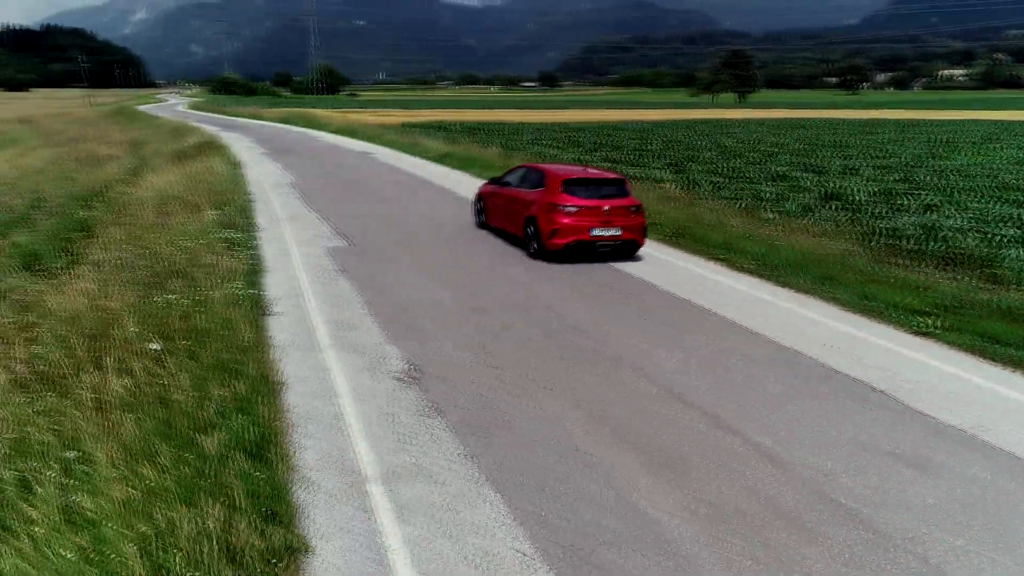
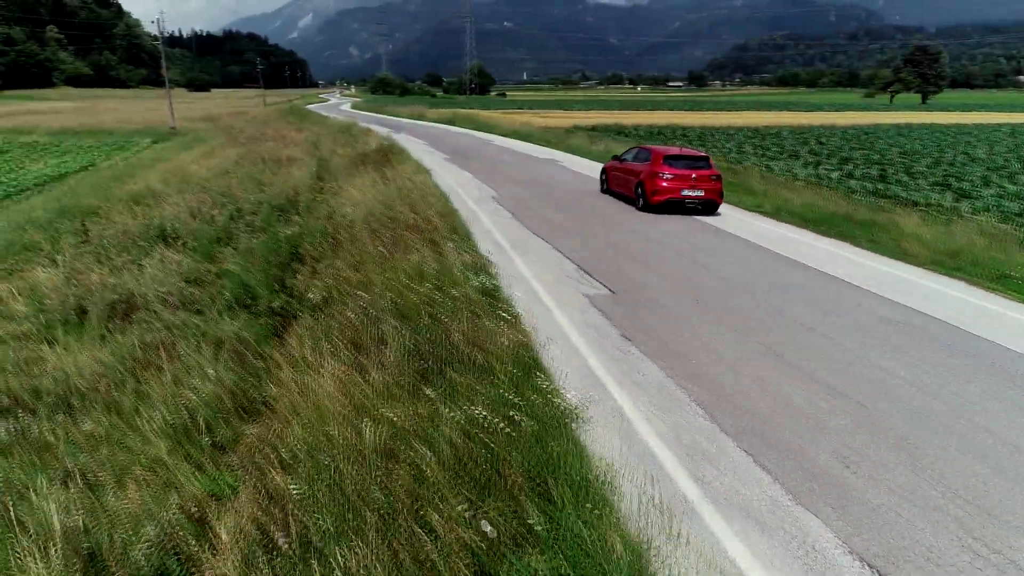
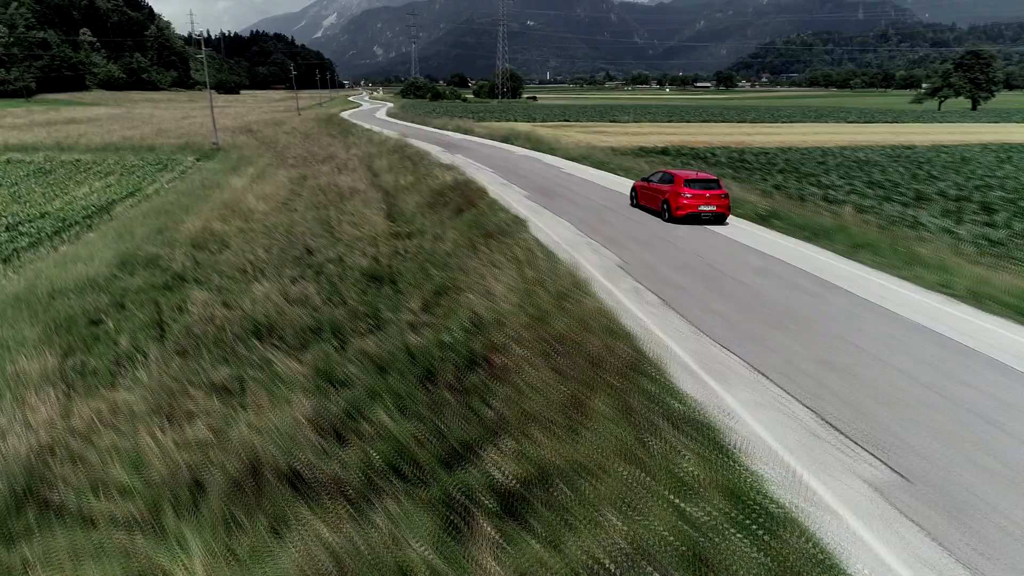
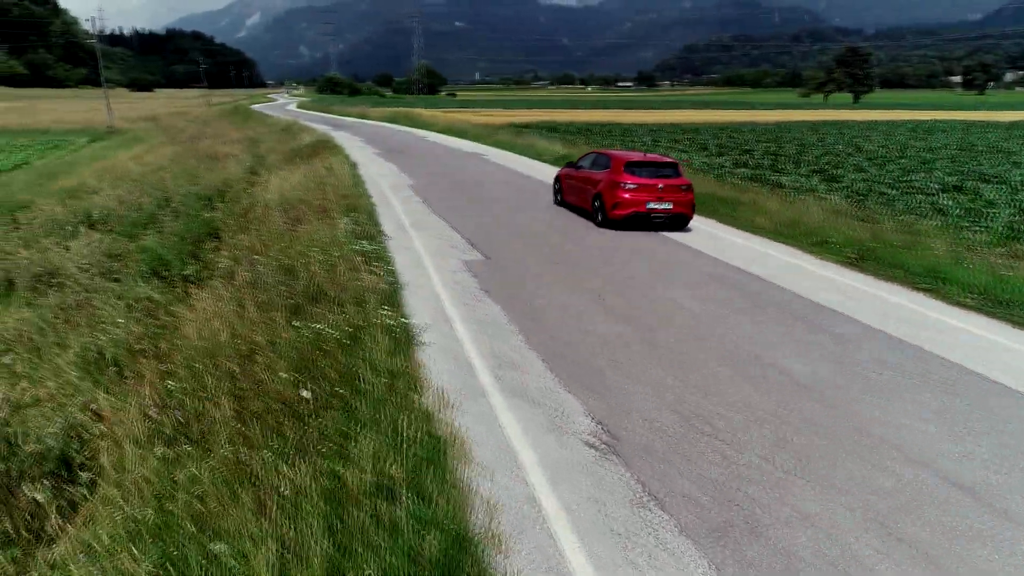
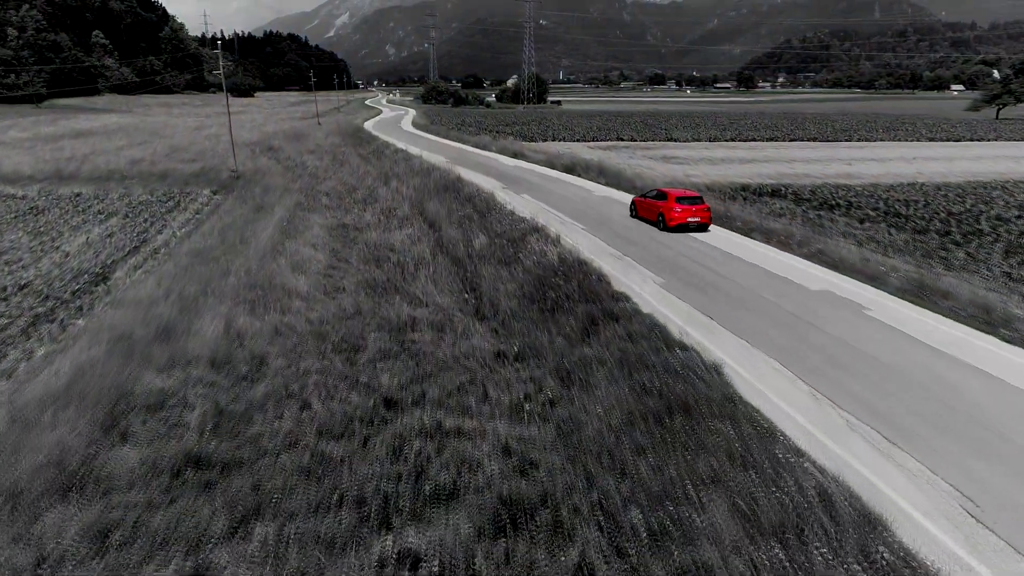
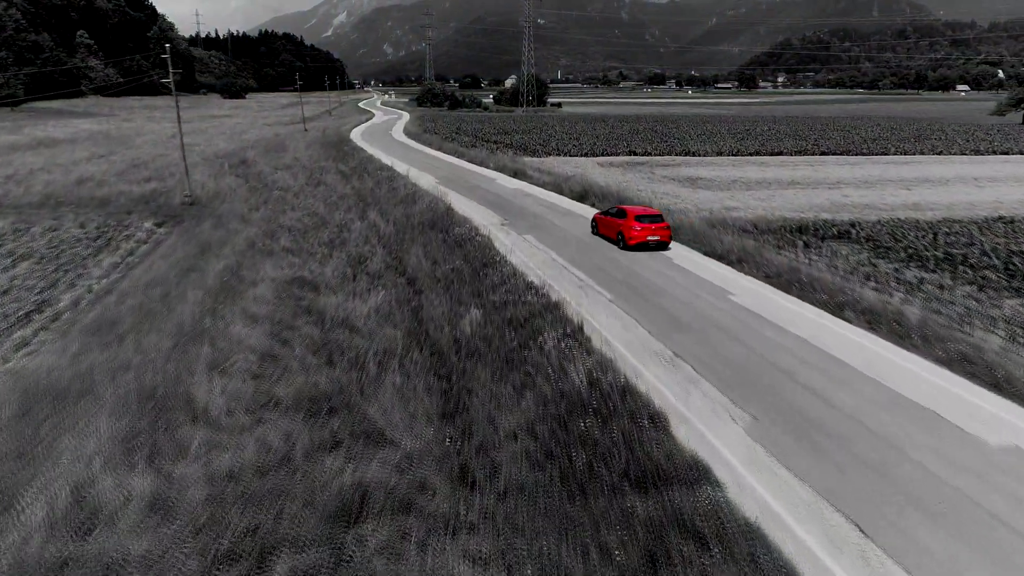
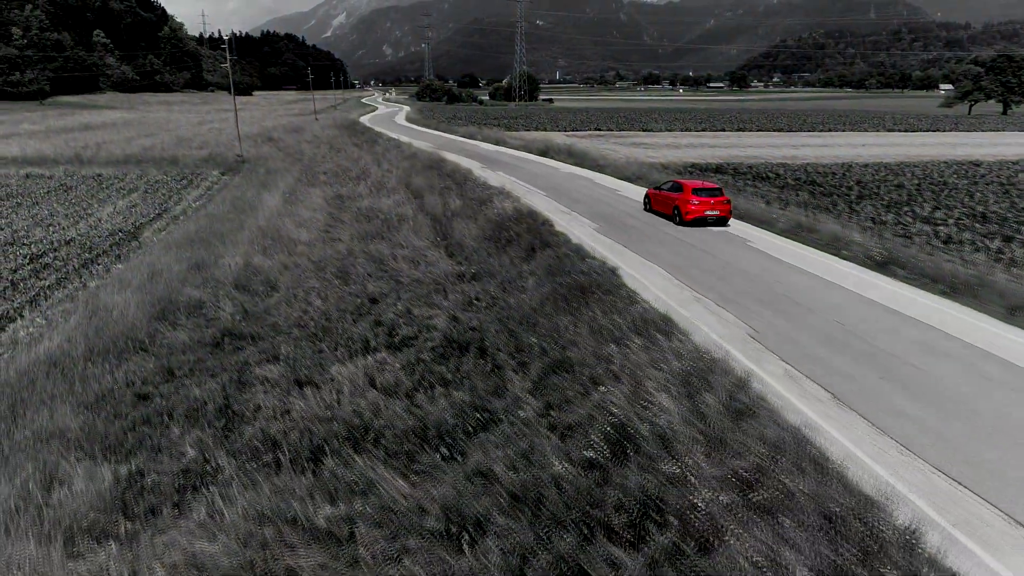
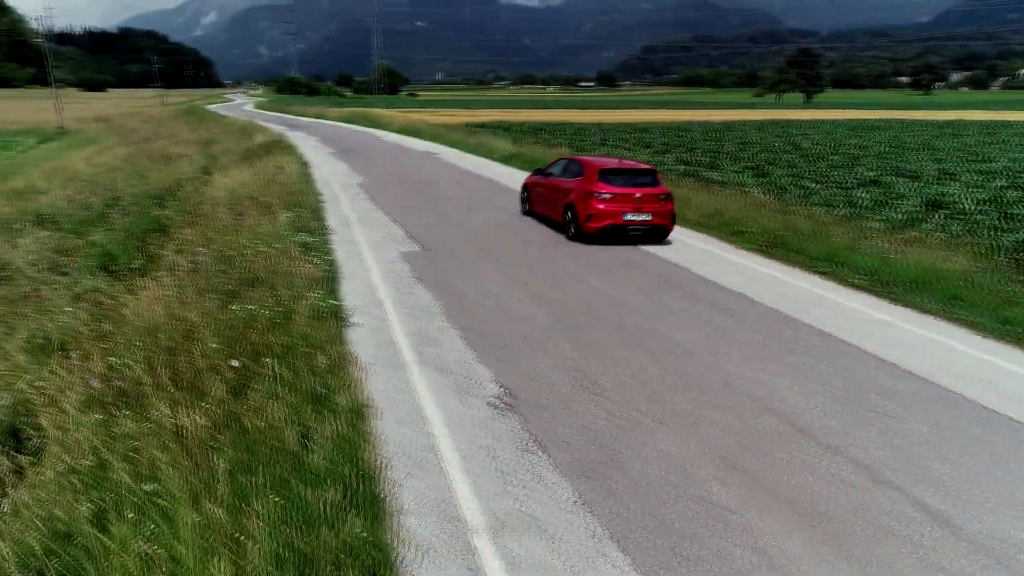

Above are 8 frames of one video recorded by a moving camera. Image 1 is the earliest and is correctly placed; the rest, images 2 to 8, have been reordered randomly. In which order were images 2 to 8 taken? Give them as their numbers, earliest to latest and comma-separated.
8, 4, 2, 3, 7, 5, 6
